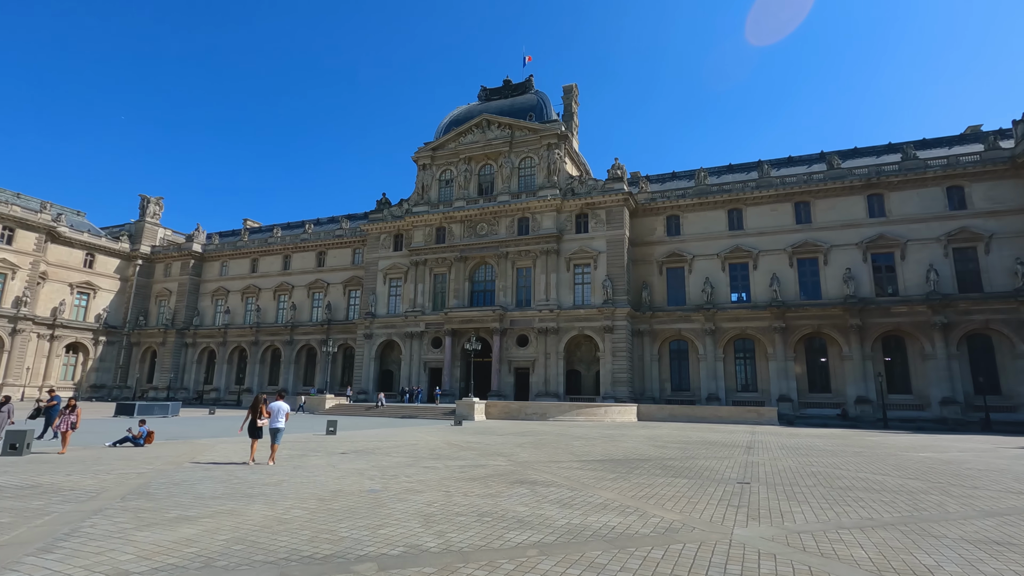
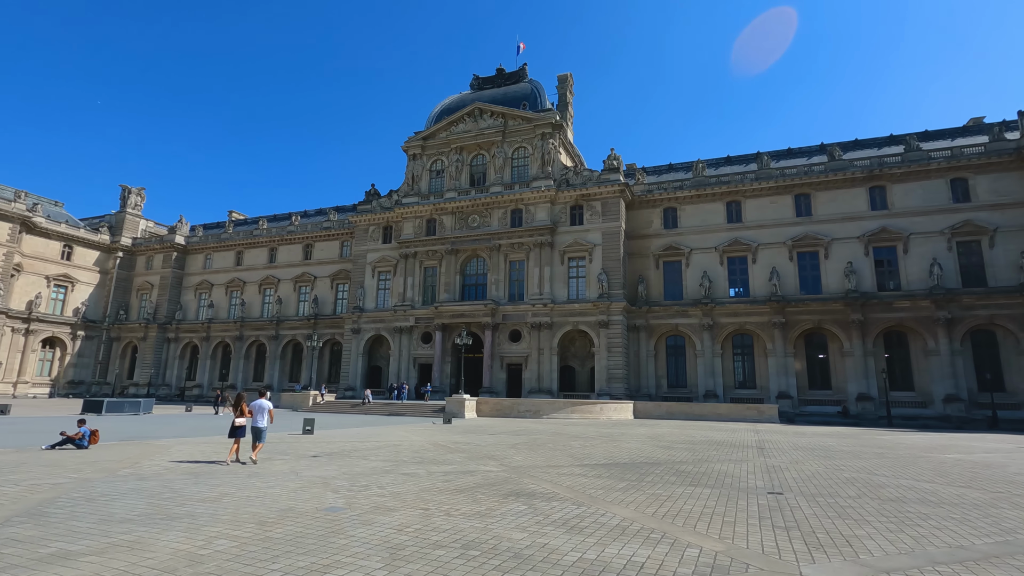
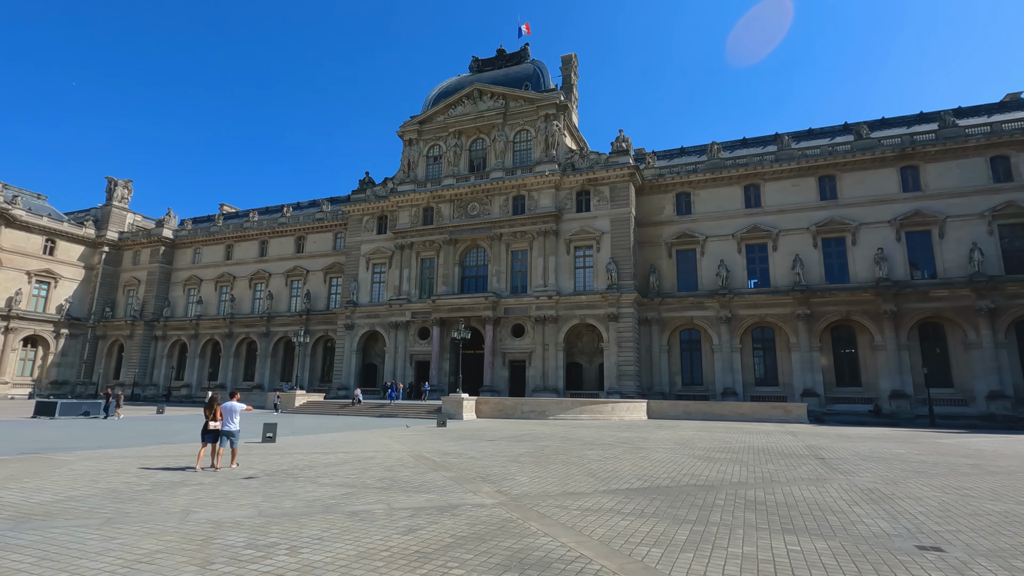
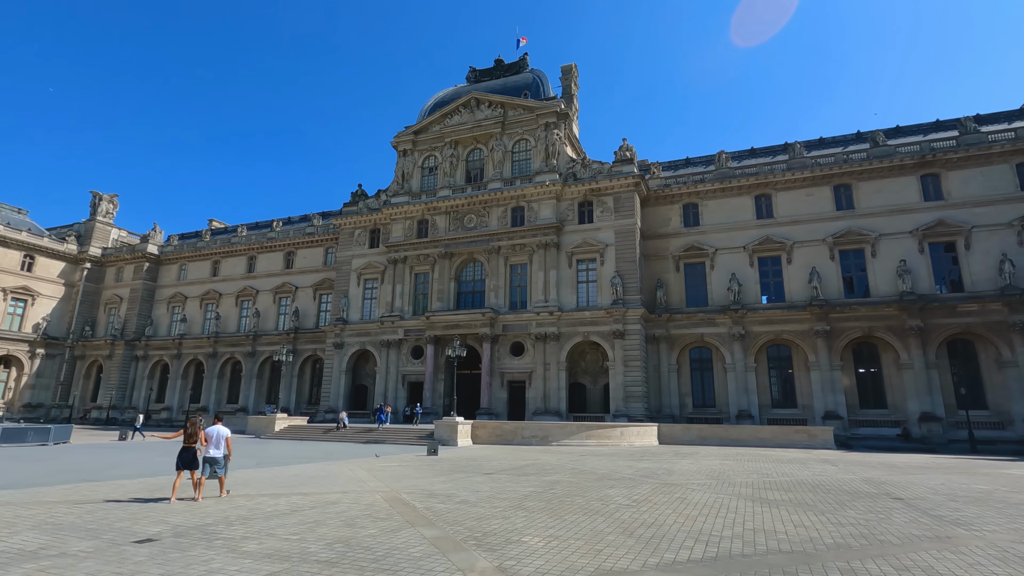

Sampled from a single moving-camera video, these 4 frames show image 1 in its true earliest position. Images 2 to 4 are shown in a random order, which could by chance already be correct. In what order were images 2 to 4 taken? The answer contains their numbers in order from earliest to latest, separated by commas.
2, 3, 4
